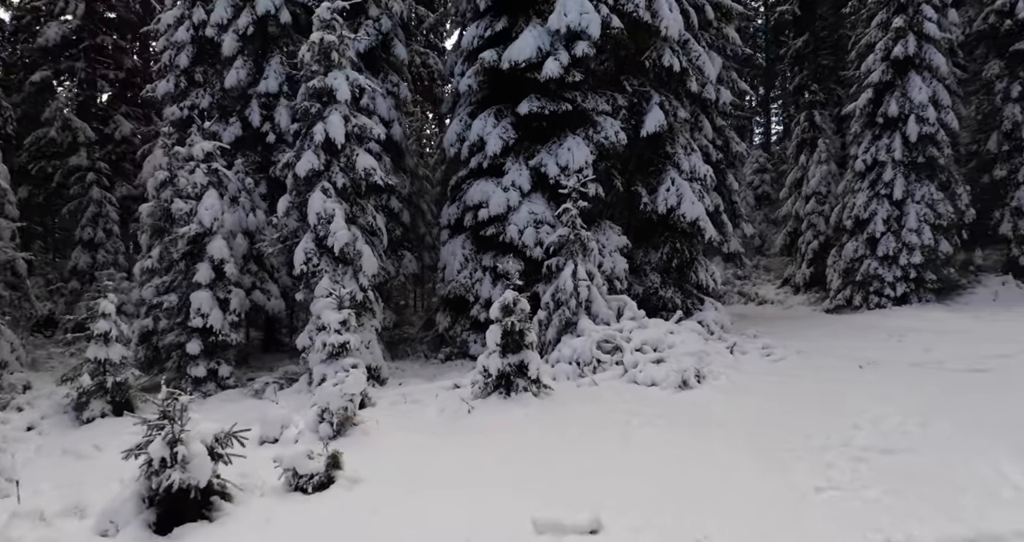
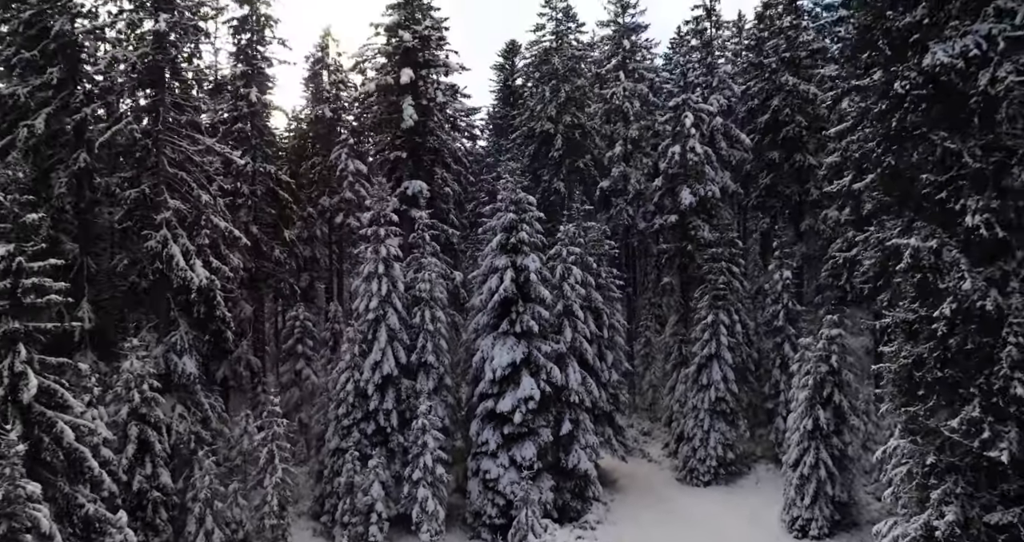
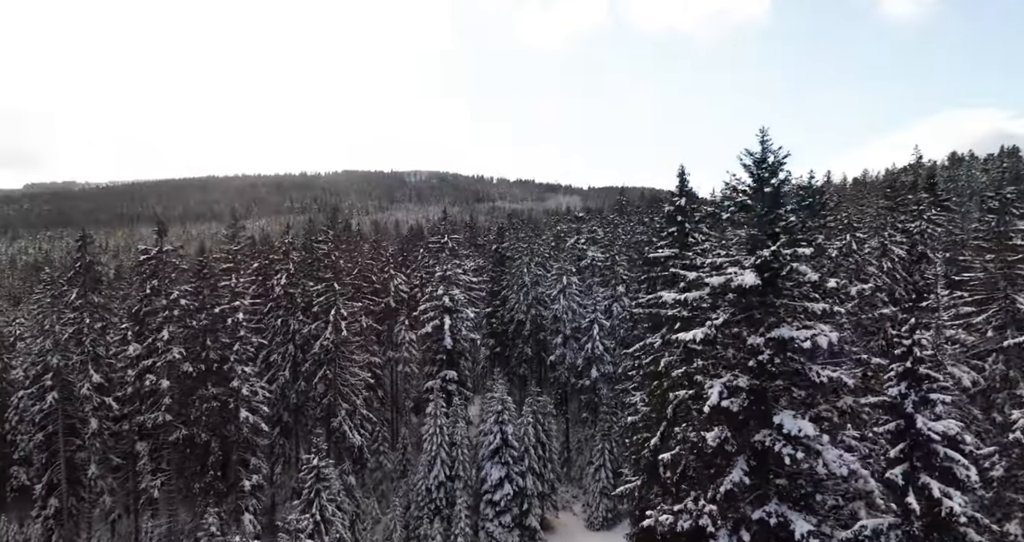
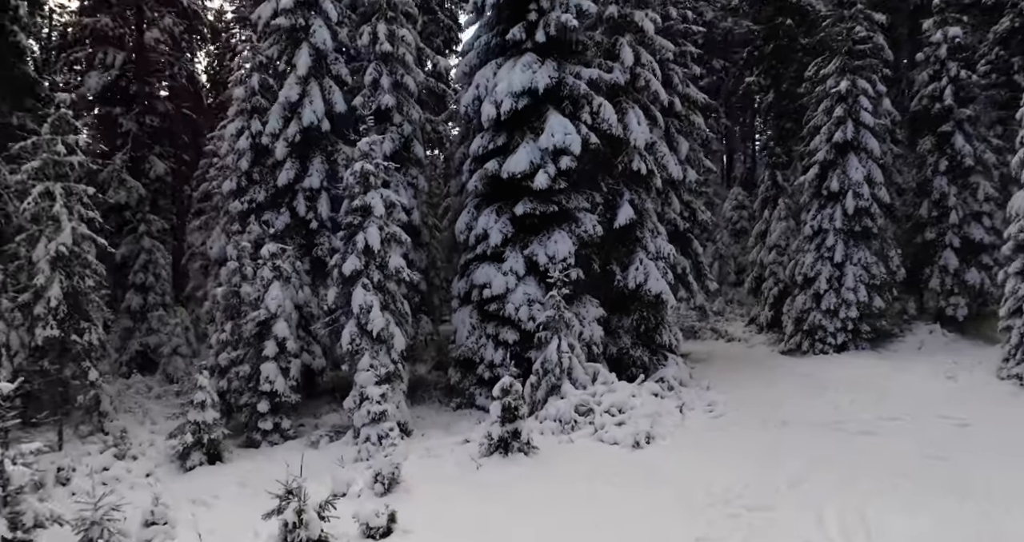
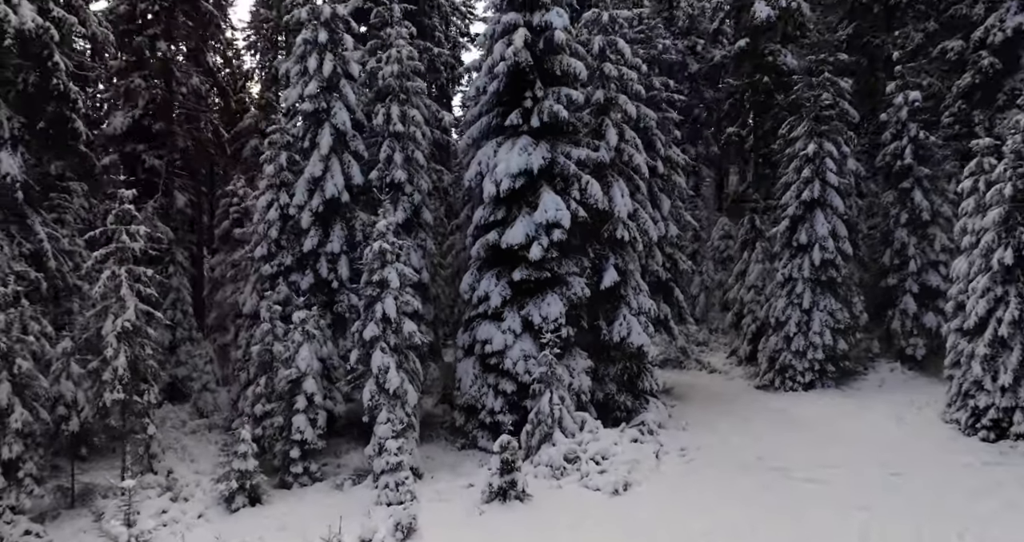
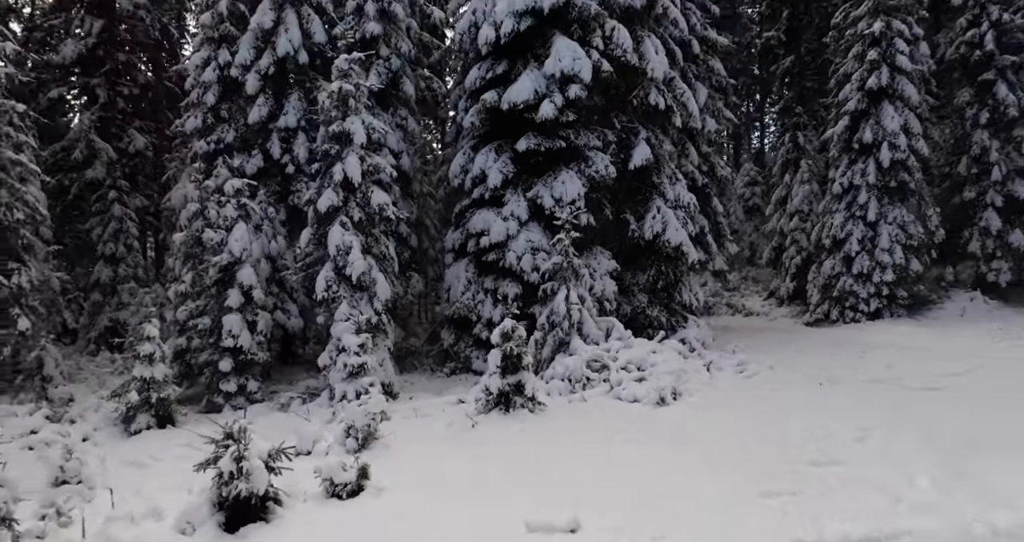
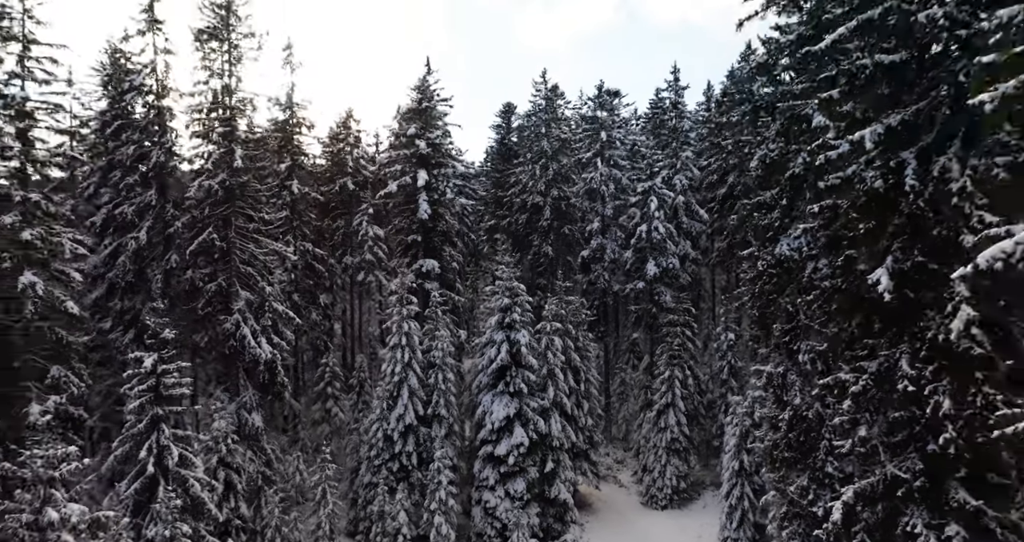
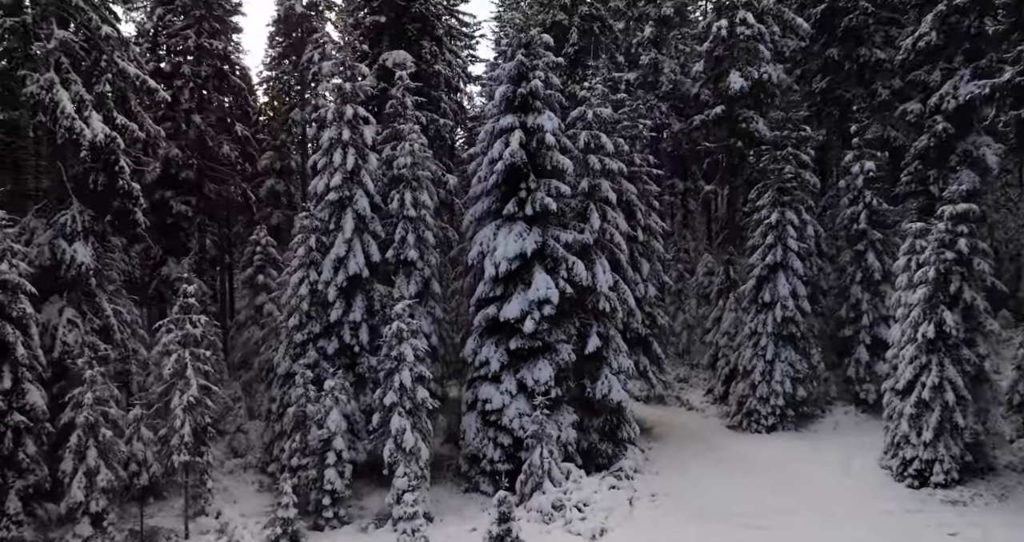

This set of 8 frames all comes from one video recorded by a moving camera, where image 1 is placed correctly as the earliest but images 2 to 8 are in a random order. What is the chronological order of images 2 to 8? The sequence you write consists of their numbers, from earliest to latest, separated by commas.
6, 4, 5, 8, 2, 7, 3
